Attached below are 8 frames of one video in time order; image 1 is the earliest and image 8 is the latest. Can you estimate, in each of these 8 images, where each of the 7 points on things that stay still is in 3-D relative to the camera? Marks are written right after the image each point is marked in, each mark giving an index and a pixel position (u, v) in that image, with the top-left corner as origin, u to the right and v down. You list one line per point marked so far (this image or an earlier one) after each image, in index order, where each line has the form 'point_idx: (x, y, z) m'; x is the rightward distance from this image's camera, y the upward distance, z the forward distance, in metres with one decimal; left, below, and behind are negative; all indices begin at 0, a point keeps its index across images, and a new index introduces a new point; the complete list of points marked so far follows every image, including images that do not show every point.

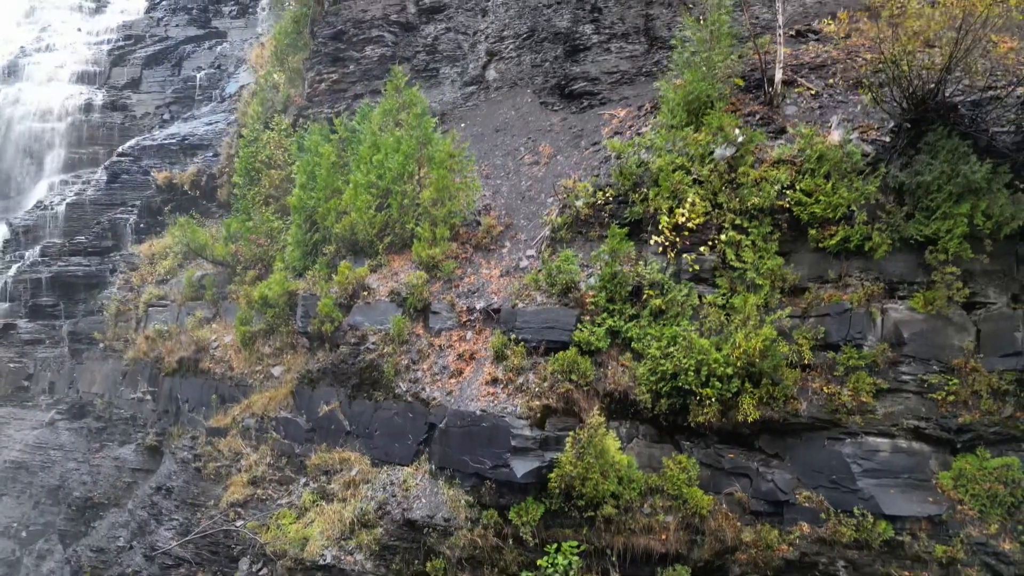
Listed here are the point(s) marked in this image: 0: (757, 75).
0: (+3.0, +2.6, +8.9) m
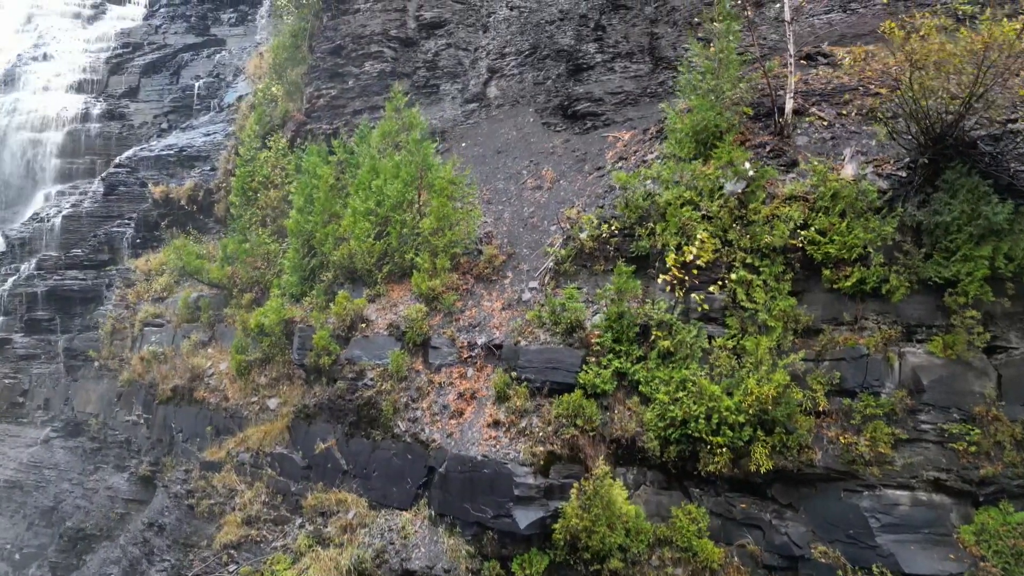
0: (+3.1, +2.2, +8.7) m
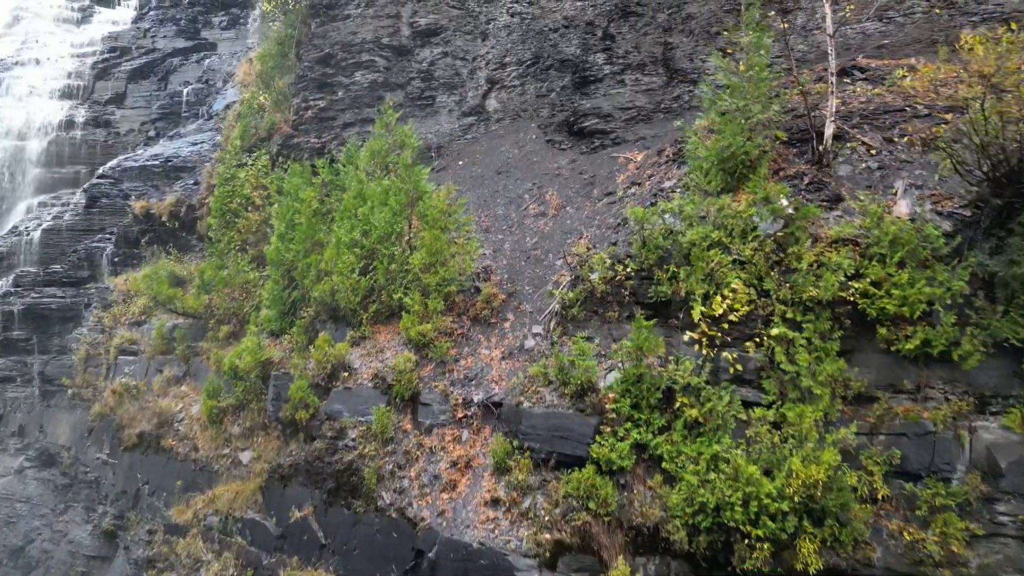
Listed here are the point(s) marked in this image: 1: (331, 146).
0: (+3.1, +1.8, +7.7) m
1: (-3.3, +2.7, +13.2) m
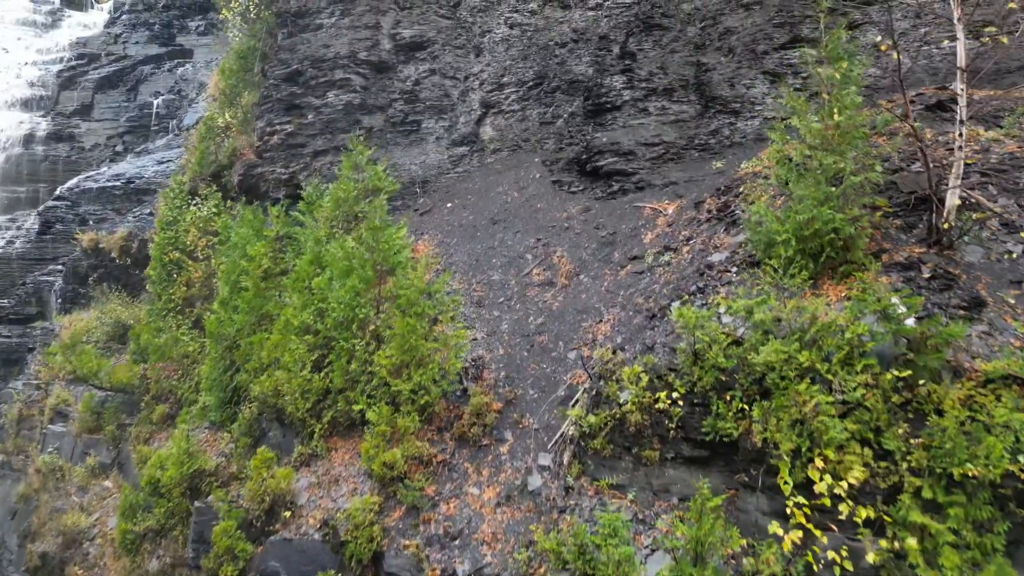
0: (+3.1, +0.8, +5.7) m
1: (-3.3, +1.7, +11.2) m
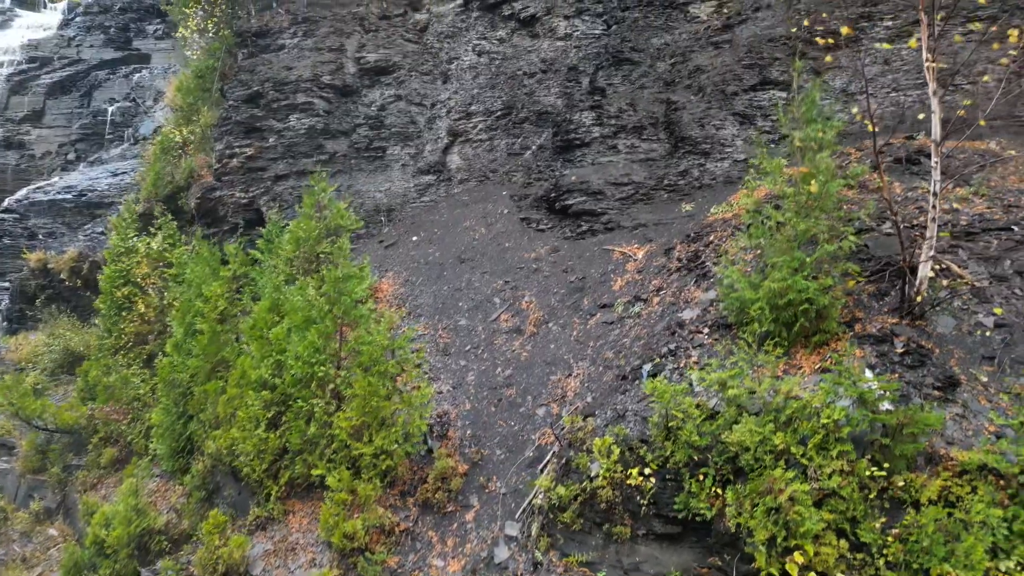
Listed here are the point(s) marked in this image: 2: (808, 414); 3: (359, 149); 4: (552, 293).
0: (+2.8, +0.3, +5.7) m
1: (-3.8, +1.3, +10.9) m
2: (+1.8, -0.8, +4.4) m
3: (-2.4, +2.2, +11.1) m
4: (+0.4, -0.1, +7.6) m
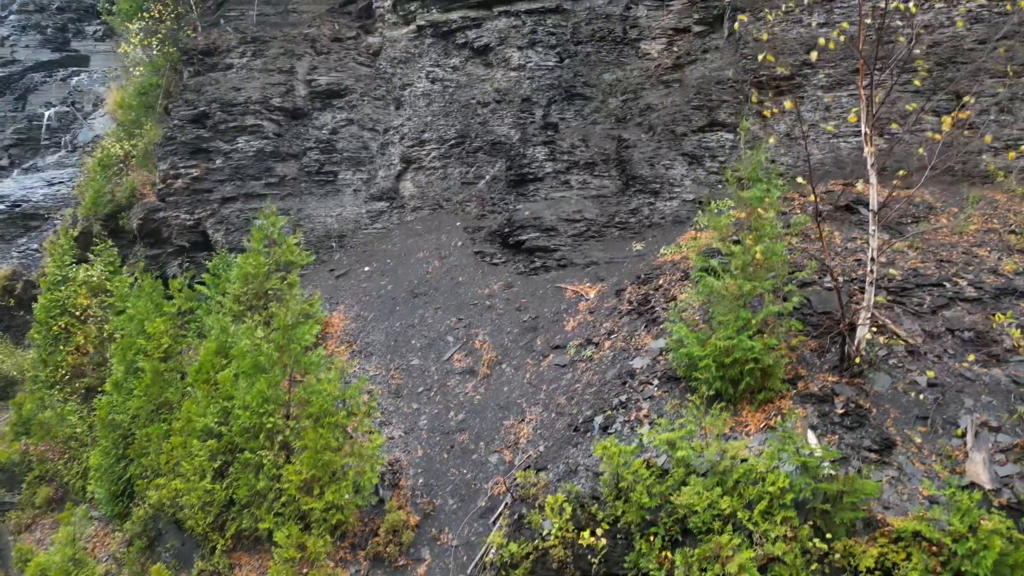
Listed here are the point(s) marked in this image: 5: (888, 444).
0: (+2.5, -0.1, +5.8) m
1: (-4.6, +0.9, +10.6) m
2: (+1.5, -1.2, +4.5) m
3: (-3.1, +1.8, +11.0) m
4: (-0.1, -0.5, +7.6) m
5: (+2.5, -1.0, +4.7) m
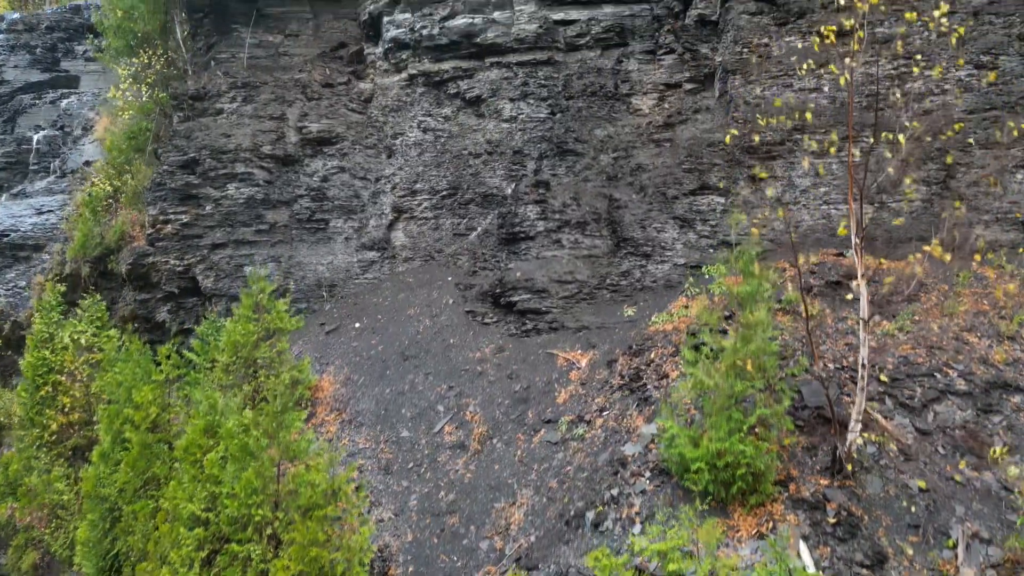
0: (+2.4, -0.8, +5.8) m
1: (-4.7, +0.1, +10.5) m
2: (+1.4, -1.9, +4.5) m
3: (-3.2, +1.0, +10.9) m
4: (-0.2, -1.2, +7.6) m
5: (+2.4, -1.7, +4.7) m
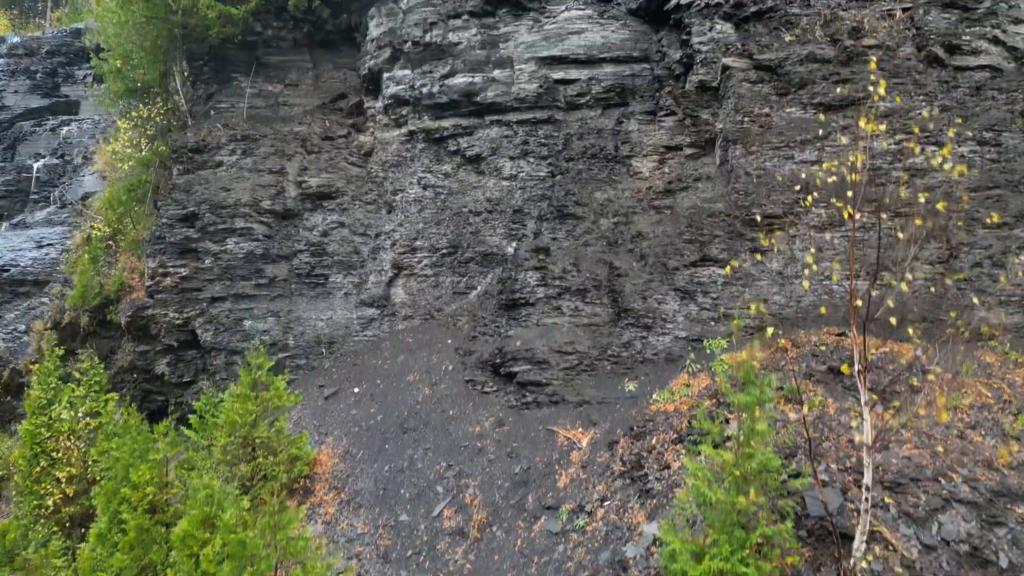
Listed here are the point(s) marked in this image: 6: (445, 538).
0: (+2.4, -1.7, +5.8) m
1: (-4.7, -0.7, +10.5) m
2: (+1.4, -2.8, +4.4) m
3: (-3.2, +0.2, +10.9) m
4: (-0.2, -2.1, +7.5) m
5: (+2.4, -2.6, +4.6) m
6: (-0.7, -2.5, +7.1) m
